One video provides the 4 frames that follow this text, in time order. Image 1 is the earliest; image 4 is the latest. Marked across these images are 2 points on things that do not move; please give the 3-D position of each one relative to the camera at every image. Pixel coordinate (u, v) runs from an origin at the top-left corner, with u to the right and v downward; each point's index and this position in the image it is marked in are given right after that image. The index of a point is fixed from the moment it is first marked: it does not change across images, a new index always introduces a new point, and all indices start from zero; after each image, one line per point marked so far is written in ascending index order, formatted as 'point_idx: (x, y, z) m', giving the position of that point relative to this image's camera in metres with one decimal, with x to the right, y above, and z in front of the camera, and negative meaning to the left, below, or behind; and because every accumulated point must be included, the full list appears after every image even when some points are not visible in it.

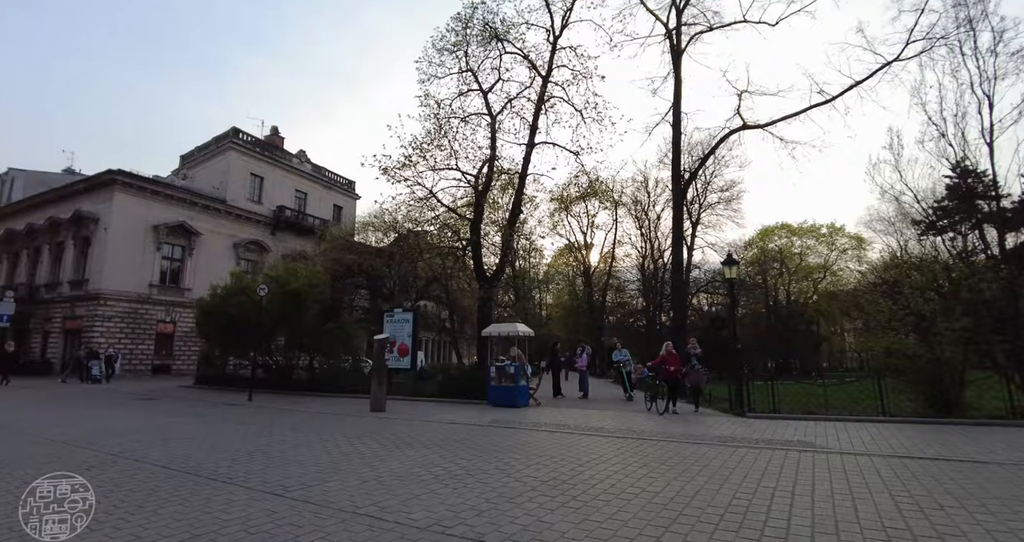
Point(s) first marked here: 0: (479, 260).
0: (-1.4, +0.4, +19.0) m
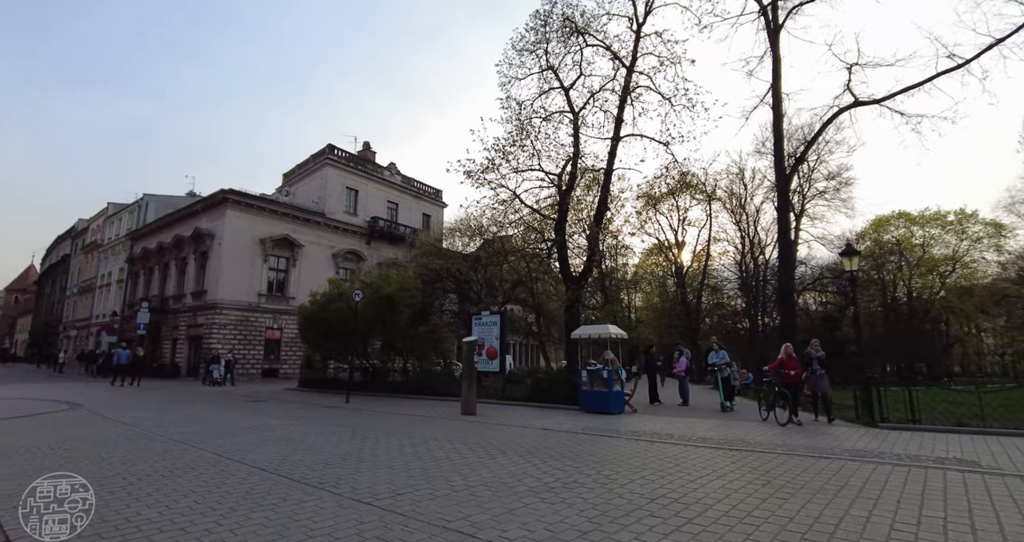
0: (+2.0, +0.4, +18.4) m
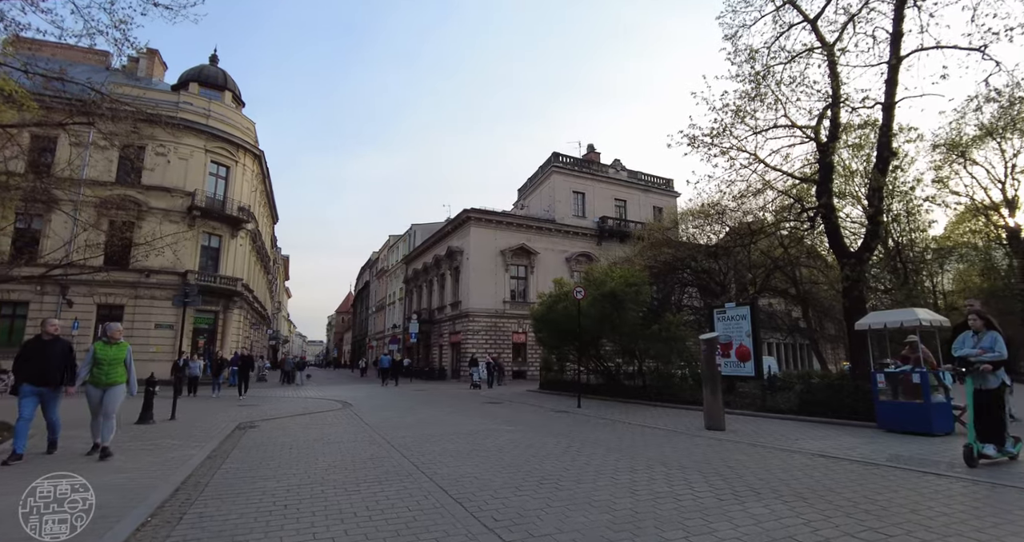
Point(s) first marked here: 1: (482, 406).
0: (+9.3, +1.2, +14.0) m
1: (-0.9, -4.0, +14.4) m
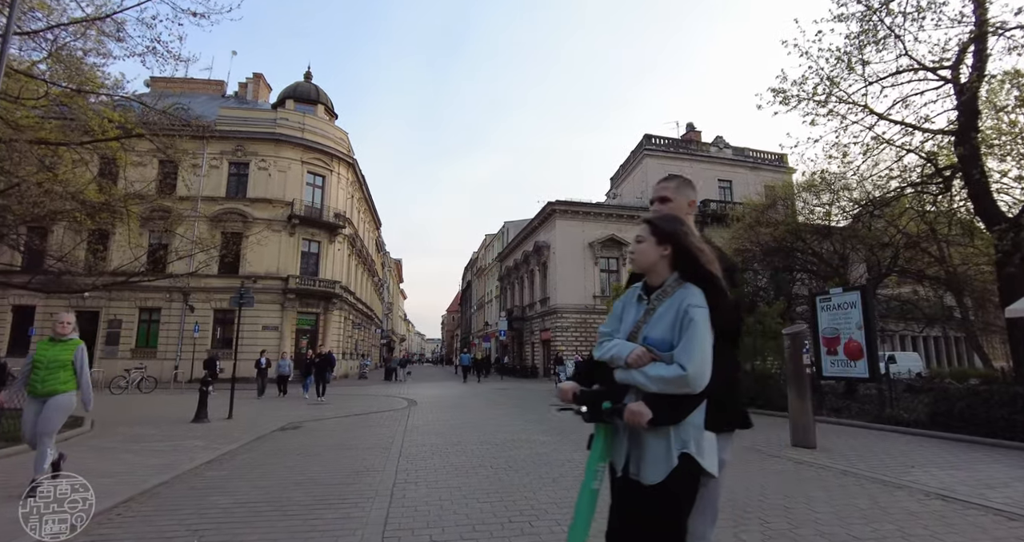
0: (+10.6, +1.7, +10.9) m
1: (+1.0, -3.8, +13.6) m
